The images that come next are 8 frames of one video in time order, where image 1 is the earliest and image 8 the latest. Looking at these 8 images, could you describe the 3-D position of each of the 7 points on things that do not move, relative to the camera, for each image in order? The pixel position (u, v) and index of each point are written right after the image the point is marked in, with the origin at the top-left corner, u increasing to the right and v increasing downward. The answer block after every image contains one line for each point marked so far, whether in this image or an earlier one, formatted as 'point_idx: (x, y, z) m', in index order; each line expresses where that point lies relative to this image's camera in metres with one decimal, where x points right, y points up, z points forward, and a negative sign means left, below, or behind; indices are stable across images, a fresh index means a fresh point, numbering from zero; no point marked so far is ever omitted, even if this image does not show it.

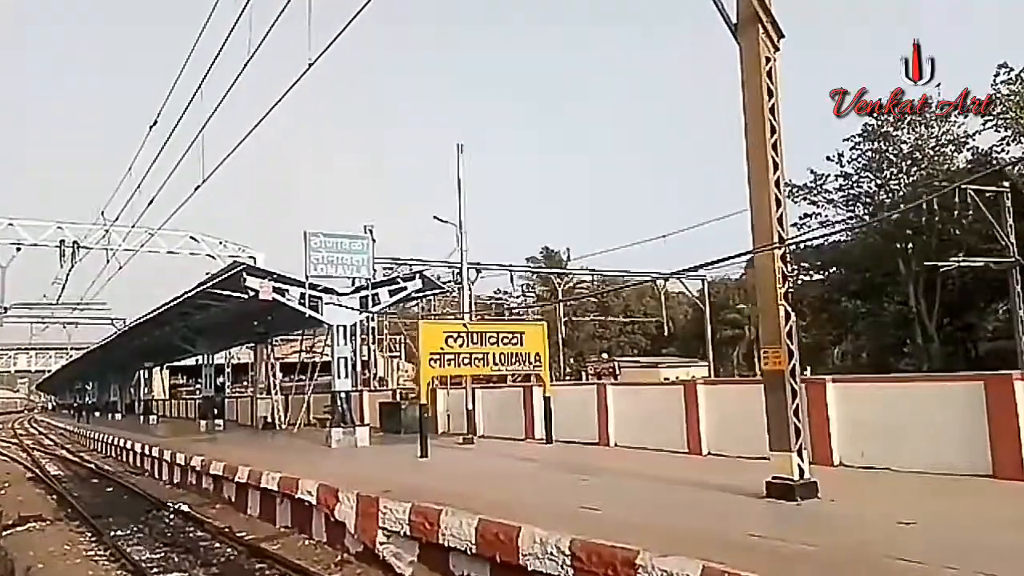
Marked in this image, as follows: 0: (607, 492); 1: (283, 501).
0: (+1.5, -3.2, +15.6) m
1: (-3.6, -3.4, +16.2) m
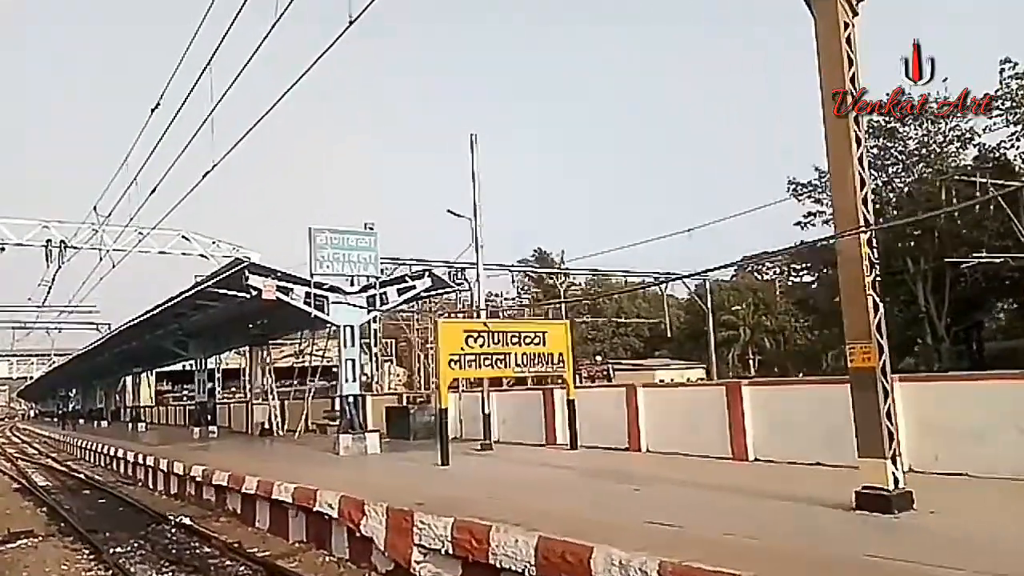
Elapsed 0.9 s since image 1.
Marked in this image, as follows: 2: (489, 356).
0: (+1.9, -3.1, +14.6) m
1: (-3.2, -3.3, +15.1) m
2: (-0.4, -1.2, +17.7) m
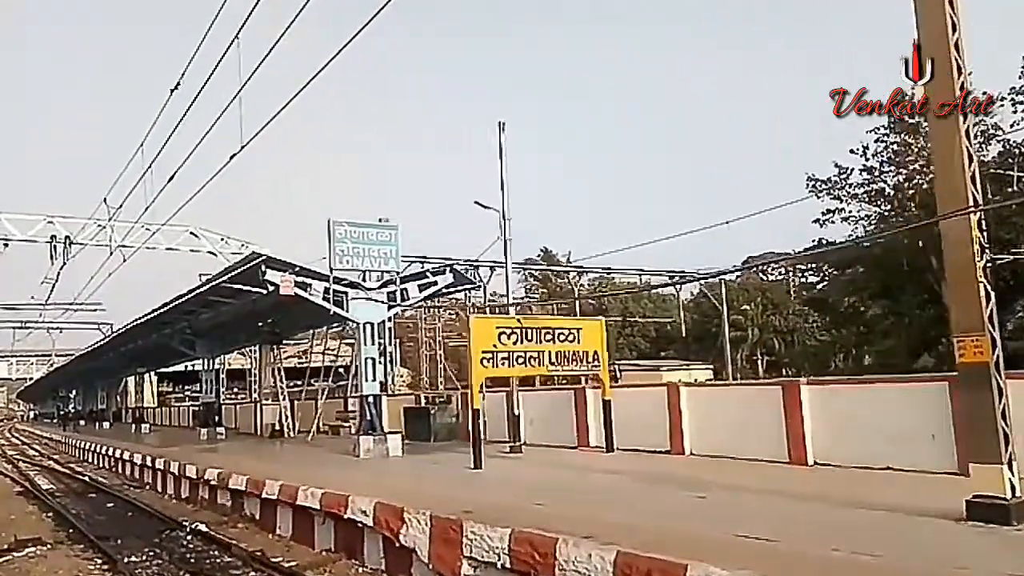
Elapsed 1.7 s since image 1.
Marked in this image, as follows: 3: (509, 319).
0: (+2.5, -3.0, +13.6) m
1: (-2.6, -3.2, +14.2) m
2: (+0.2, -1.1, +16.8) m
3: (-0.1, -0.5, +16.7) m
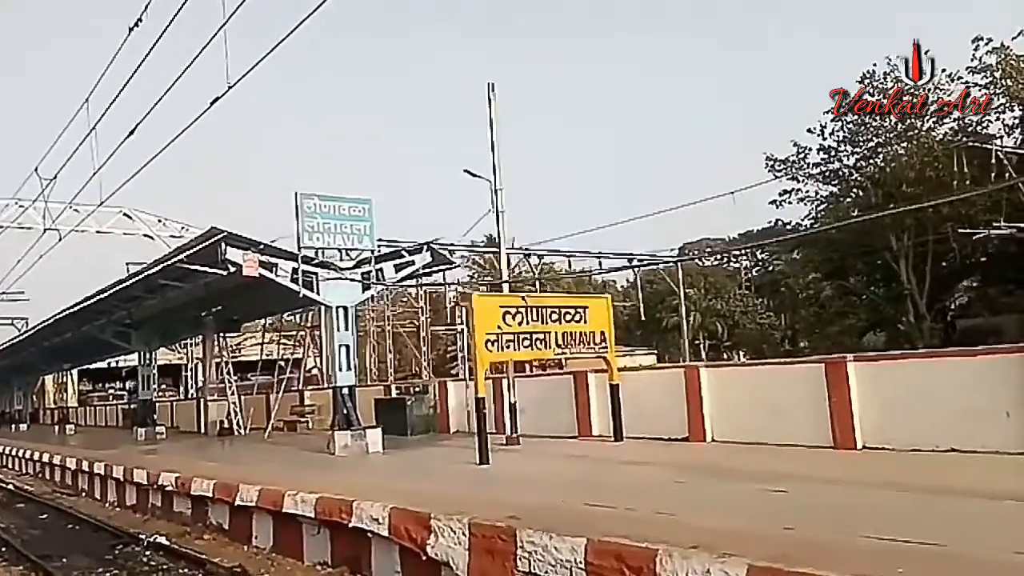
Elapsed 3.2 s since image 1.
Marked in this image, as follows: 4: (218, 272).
0: (+2.8, -2.6, +12.1) m
1: (-2.3, -2.9, +12.3) m
2: (+0.2, -0.7, +15.1) m
3: (0.0, -0.2, +14.9) m
4: (-5.3, +0.3, +18.5) m
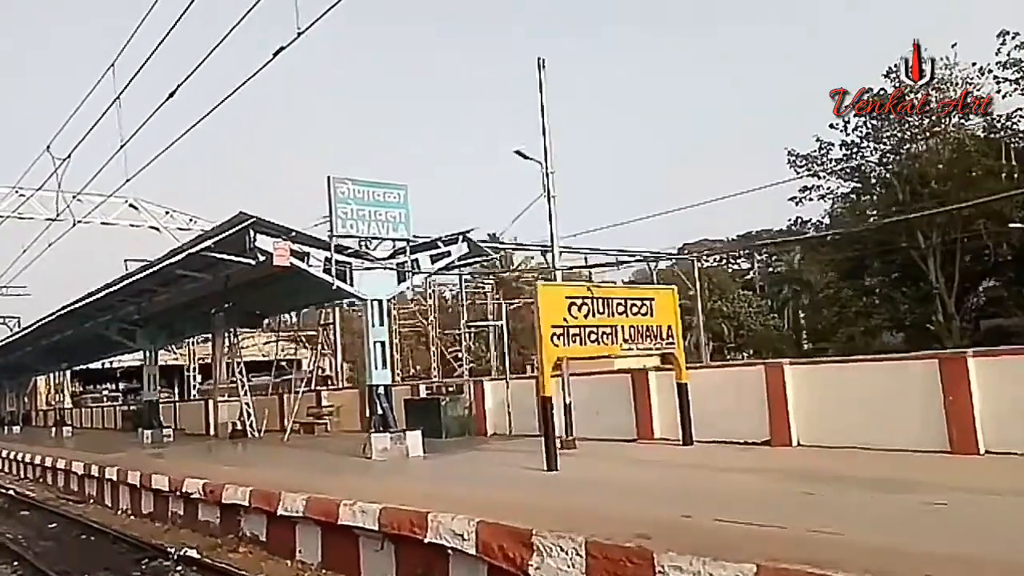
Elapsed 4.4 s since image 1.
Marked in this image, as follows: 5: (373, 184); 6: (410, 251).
0: (+3.7, -2.5, +10.9) m
1: (-1.4, -2.7, +10.9) m
2: (+1.1, -0.6, +13.8) m
3: (+0.9, 0.0, +13.6) m
4: (-4.5, +0.5, +17.1) m
5: (-2.5, +2.1, +19.8) m
6: (-1.9, +0.7, +19.0) m
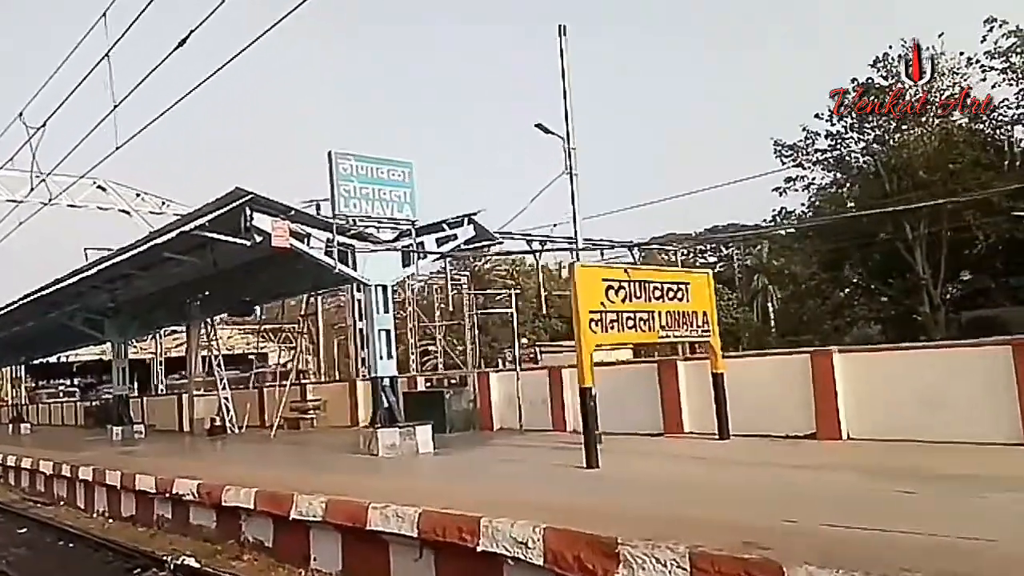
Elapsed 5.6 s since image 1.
0: (+4.2, -2.3, +9.9) m
1: (-0.9, -2.5, +9.8) m
2: (+1.5, -0.3, +12.8) m
3: (+1.3, +0.2, +12.6) m
4: (-4.2, +0.7, +15.8) m
5: (-2.4, +2.3, +18.6) m
6: (-1.7, +0.9, +17.8) m
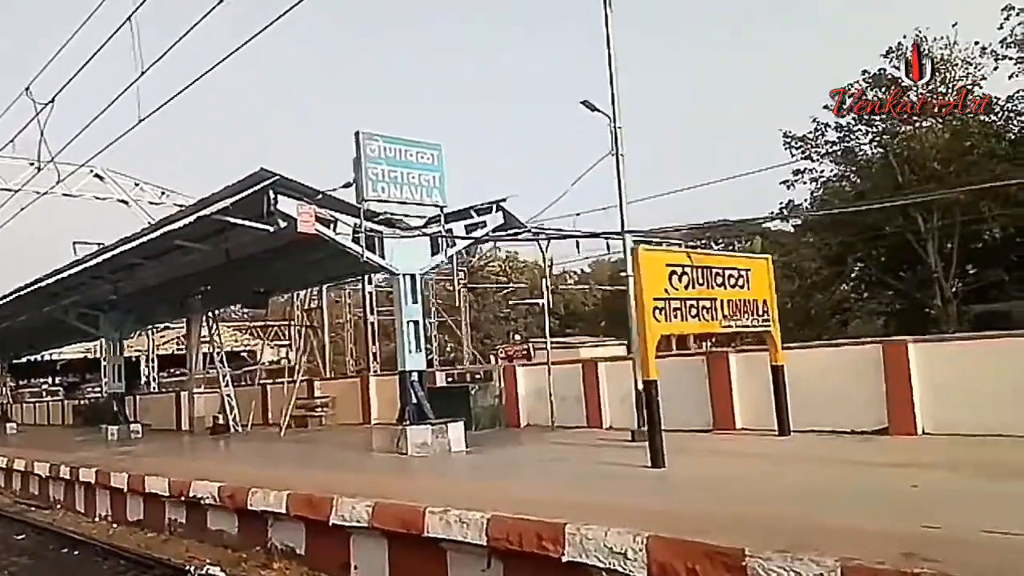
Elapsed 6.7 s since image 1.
0: (+4.9, -2.1, +9.1) m
1: (-0.2, -2.4, +8.8) m
2: (+2.1, -0.2, +11.8) m
3: (+1.9, +0.4, +11.6) m
4: (-3.7, +0.9, +14.8) m
5: (-1.9, +2.5, +17.6) m
6: (-1.2, +1.1, +16.8) m
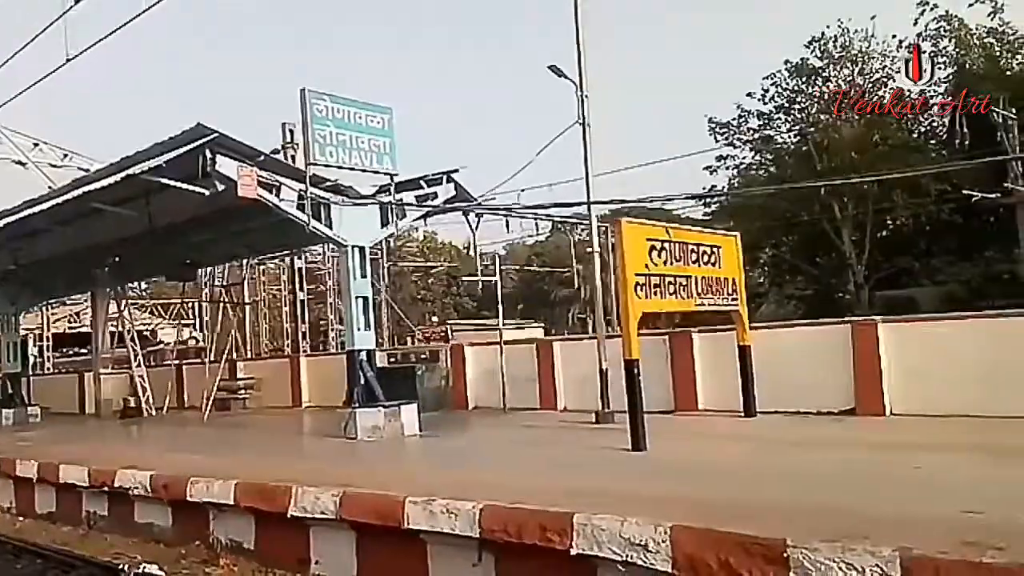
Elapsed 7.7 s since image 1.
0: (+4.8, -1.9, +8.9) m
1: (-0.3, -2.1, +8.1) m
2: (+1.7, +0.1, +11.3) m
3: (+1.5, +0.7, +11.0) m
4: (-4.3, +1.2, +13.6) m
5: (-2.8, +2.9, +16.6) m
6: (-2.1, +1.5, +15.9) m
